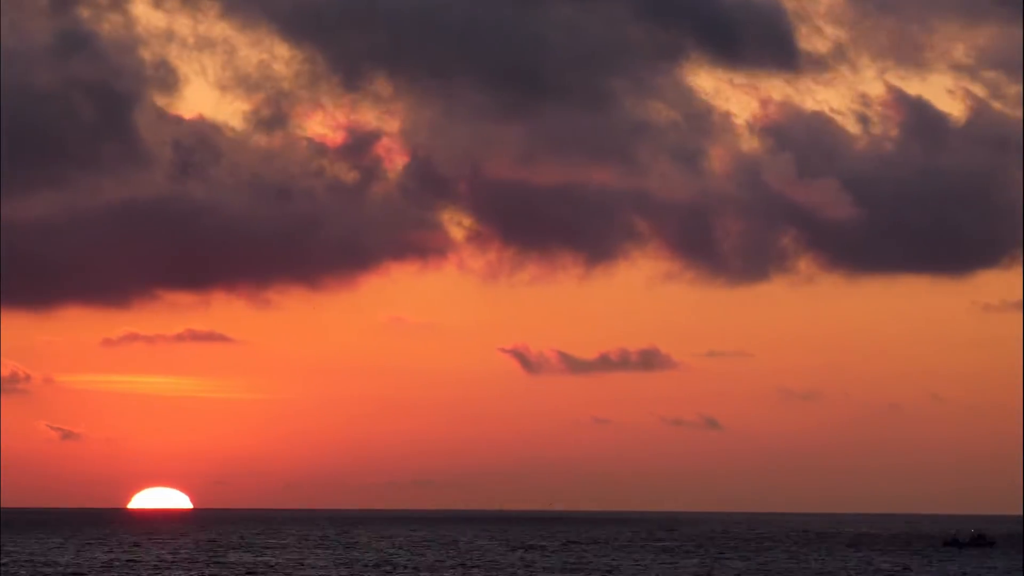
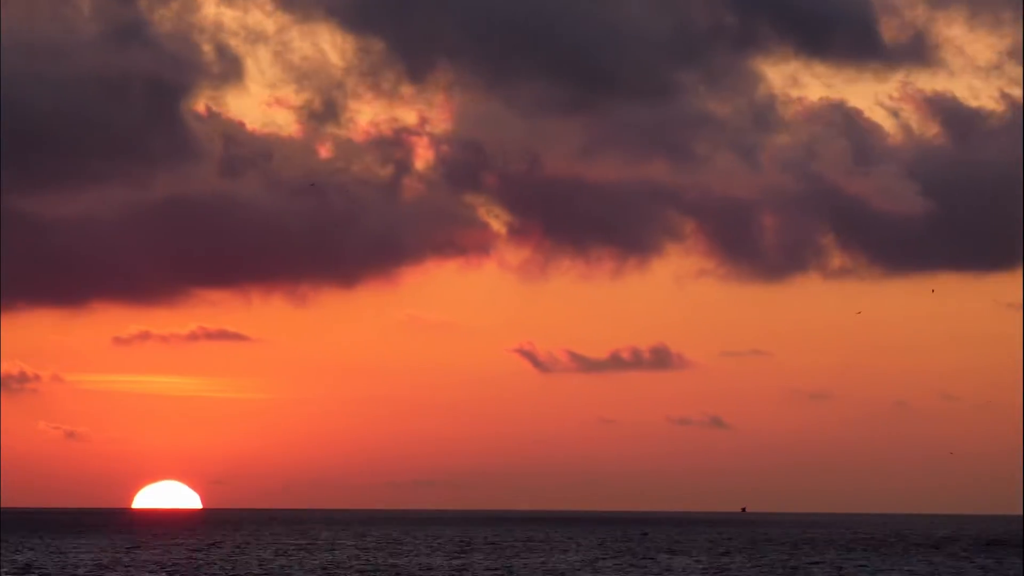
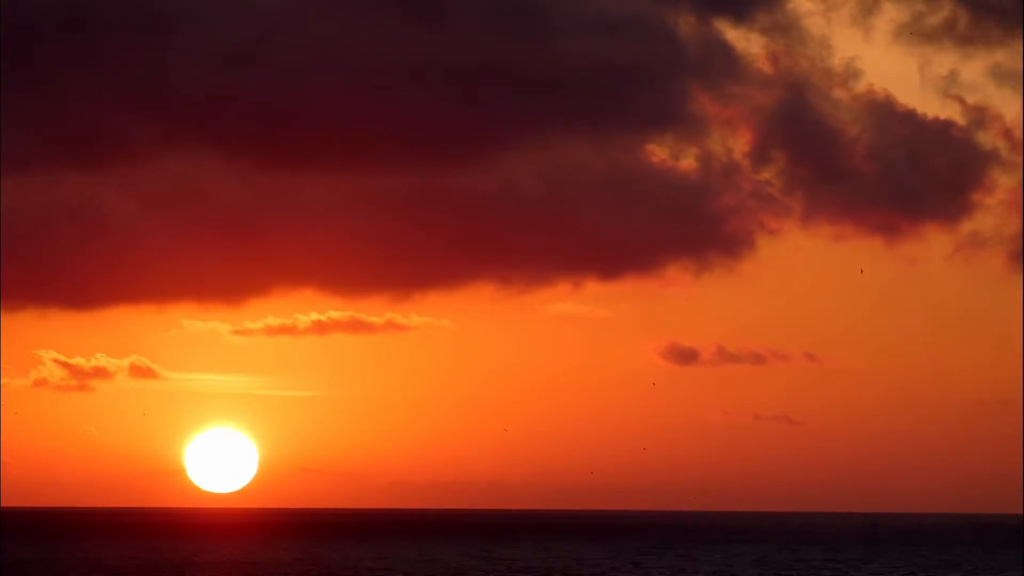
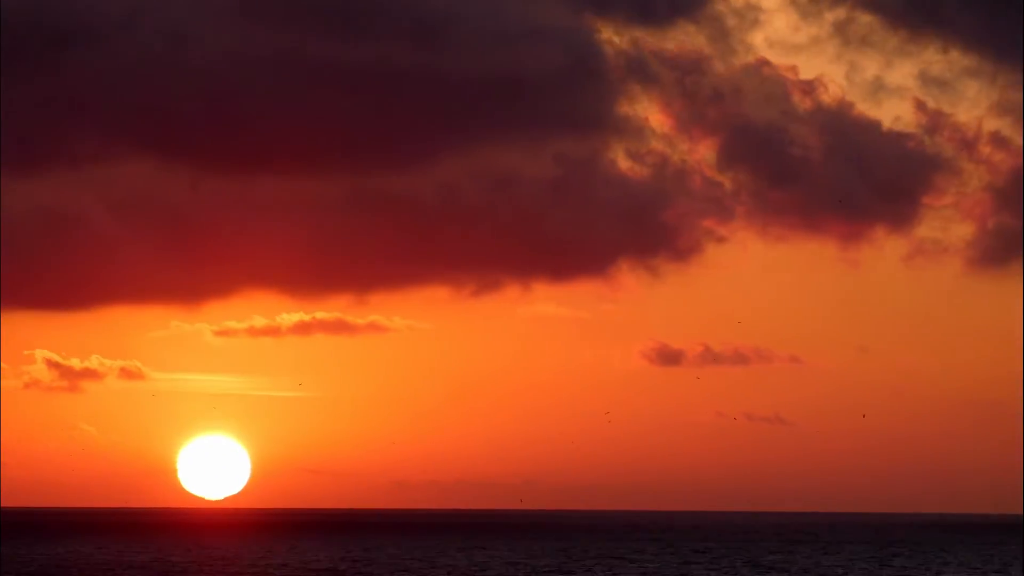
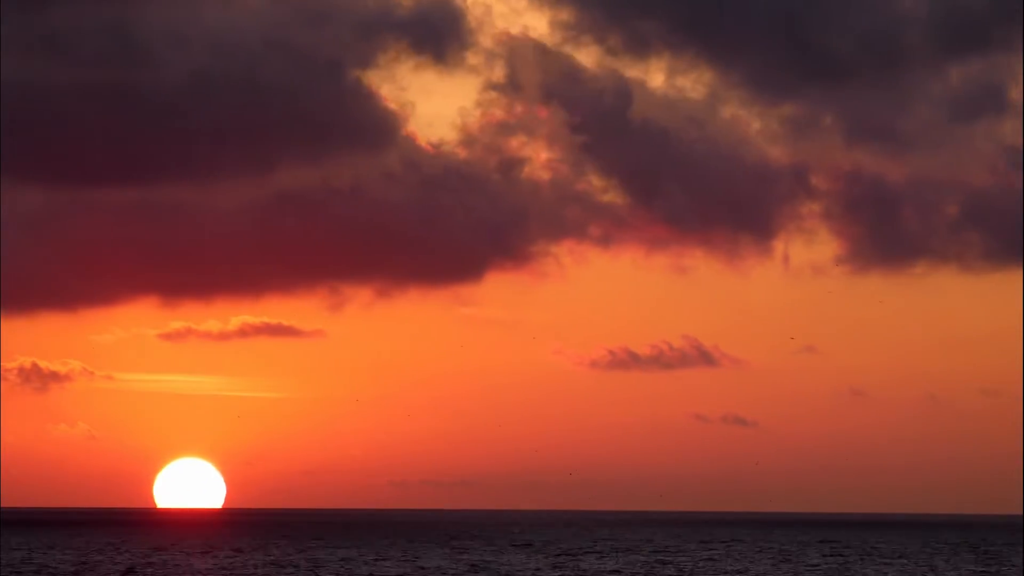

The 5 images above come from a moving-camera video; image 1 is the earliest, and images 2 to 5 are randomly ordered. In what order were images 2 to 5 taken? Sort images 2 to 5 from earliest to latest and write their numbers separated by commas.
2, 5, 4, 3
